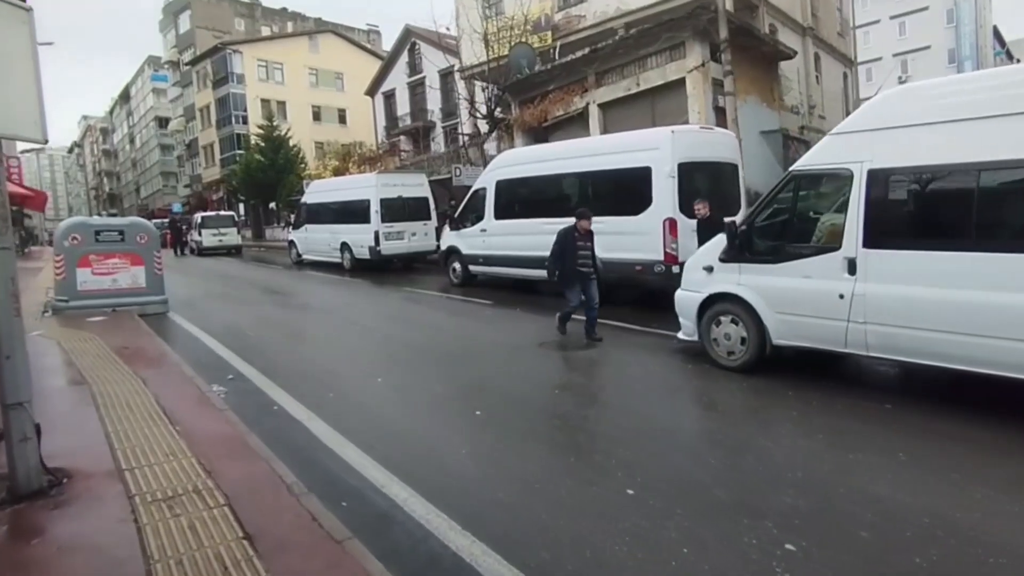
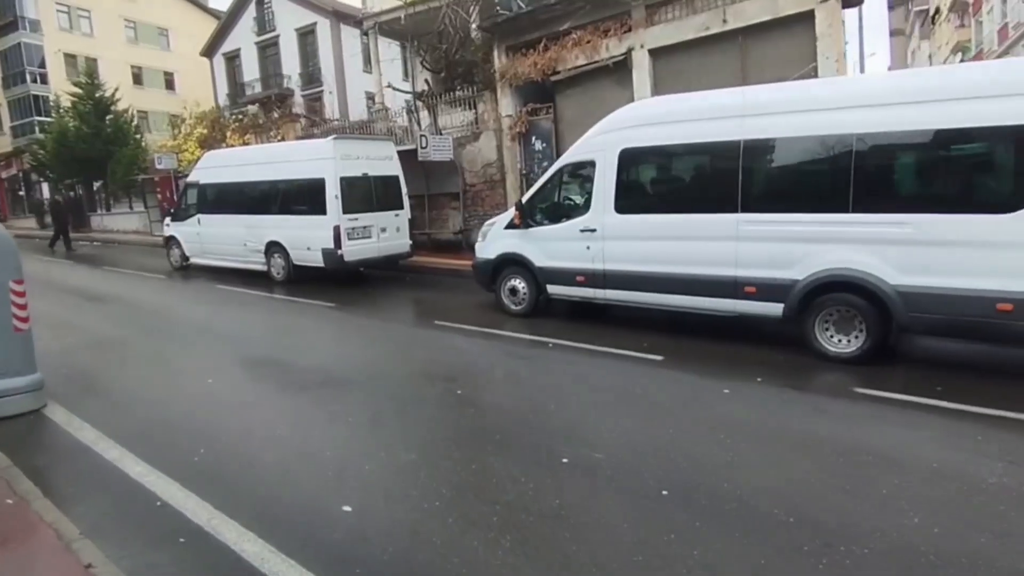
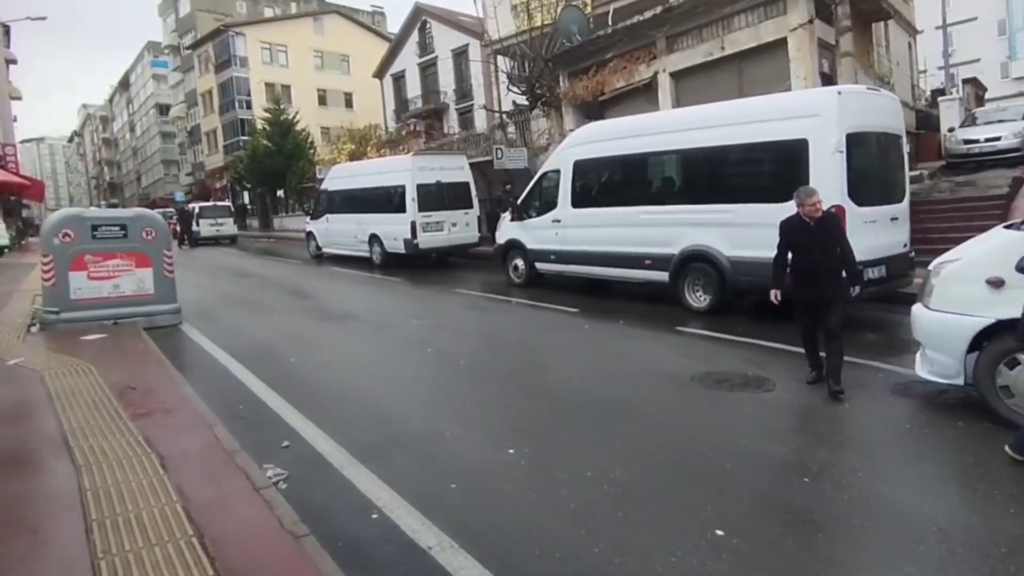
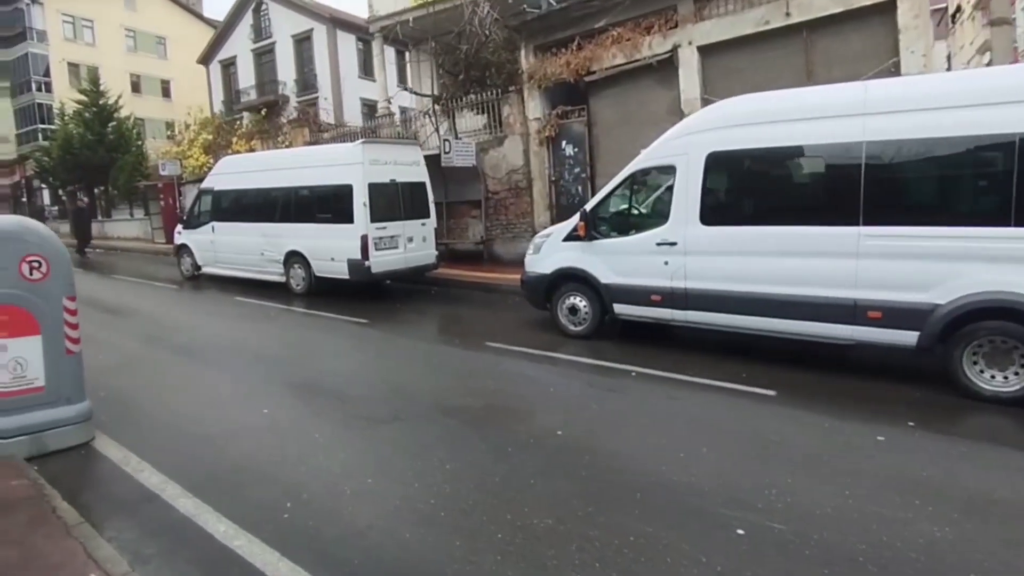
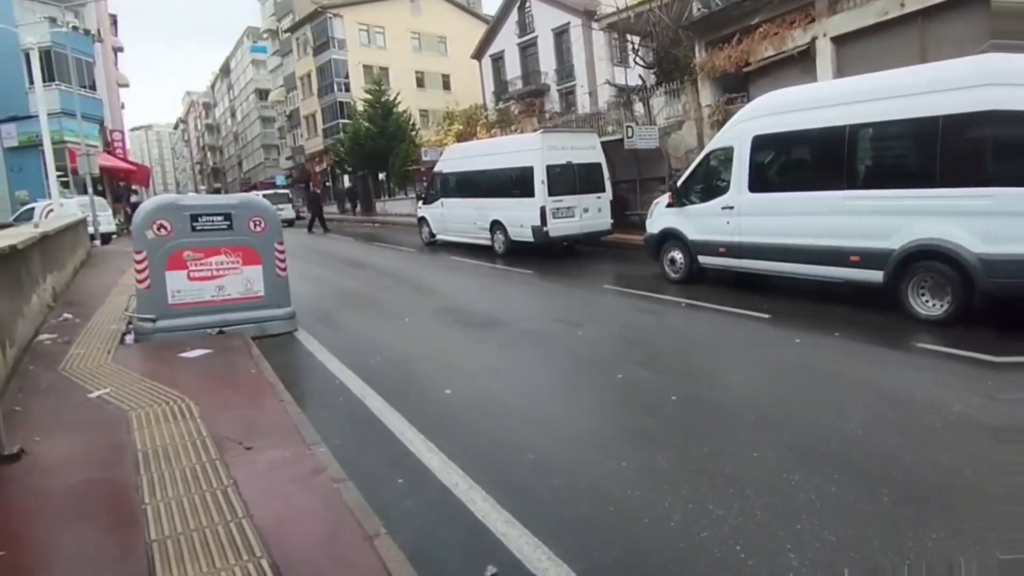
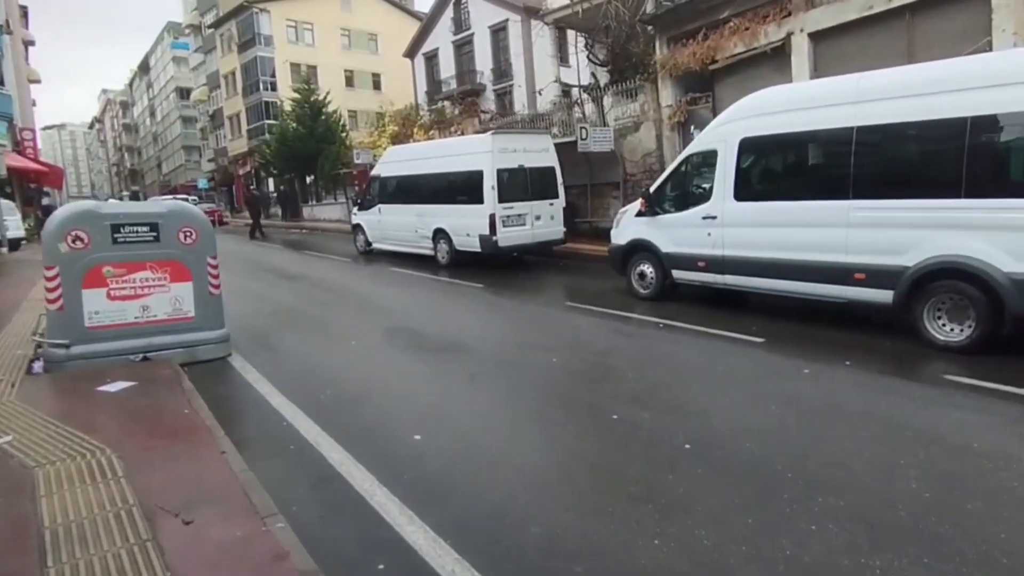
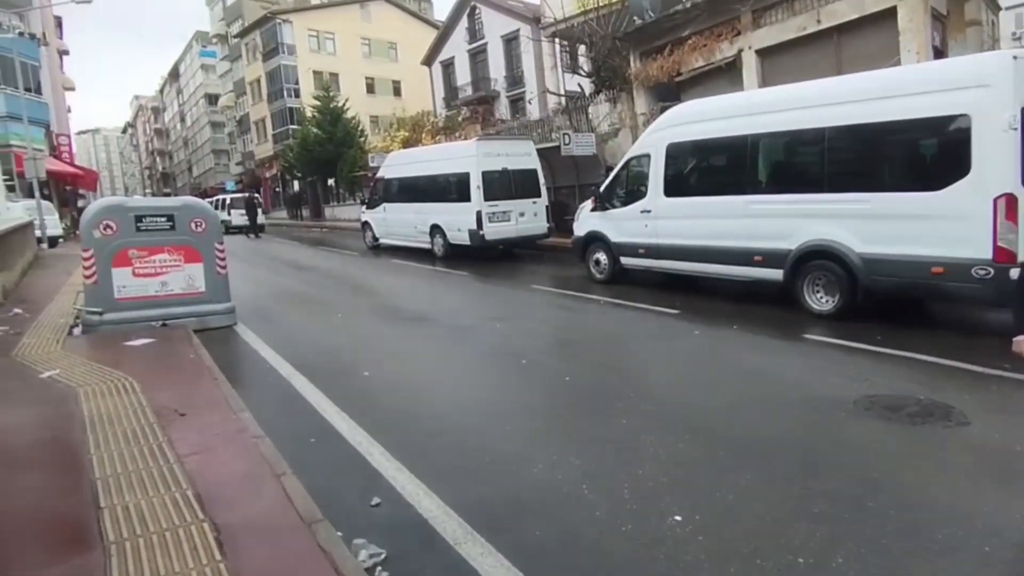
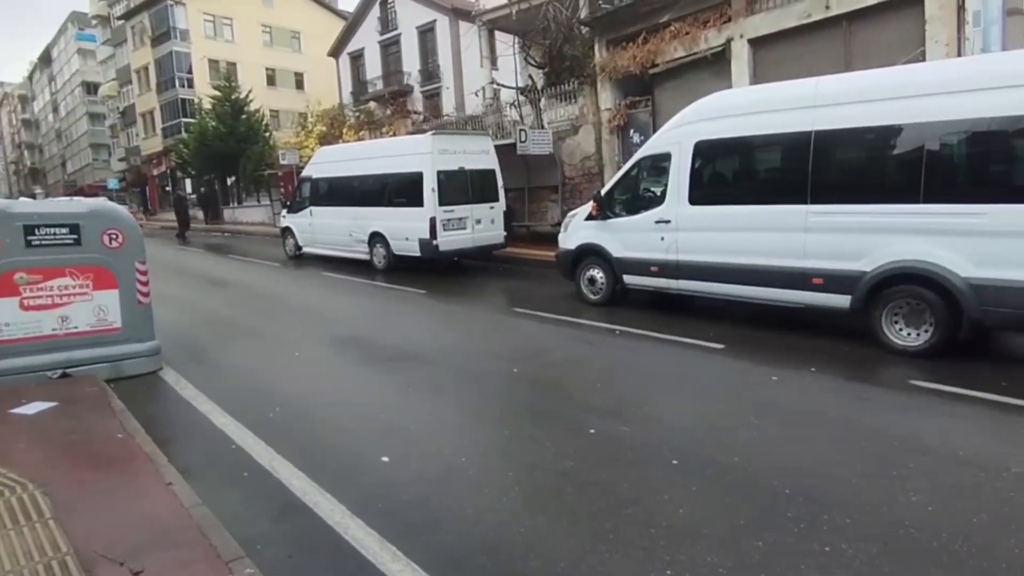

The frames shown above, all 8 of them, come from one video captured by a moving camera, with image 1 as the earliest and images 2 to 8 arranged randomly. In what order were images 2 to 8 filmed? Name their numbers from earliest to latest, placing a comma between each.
3, 7, 5, 6, 8, 2, 4
